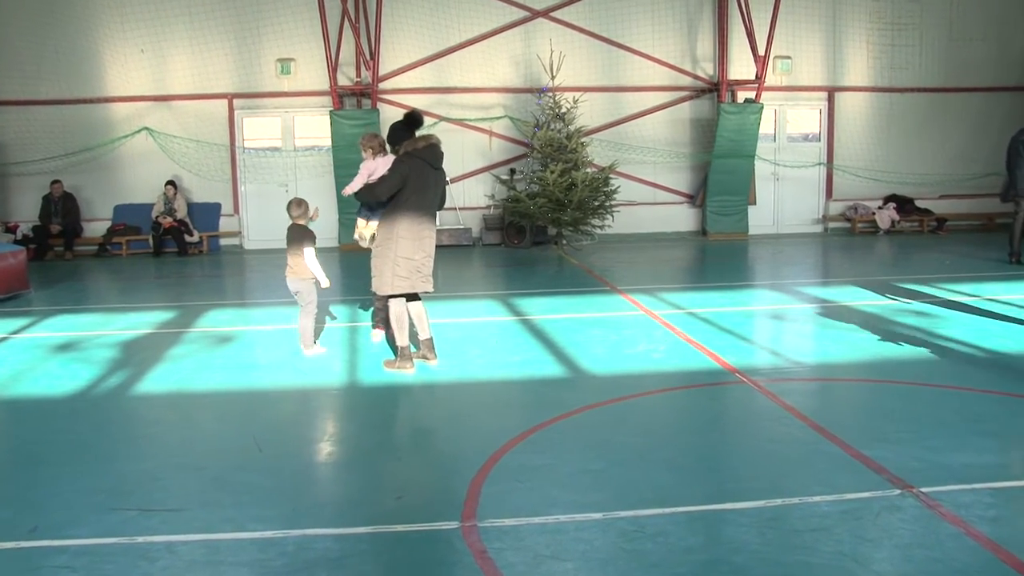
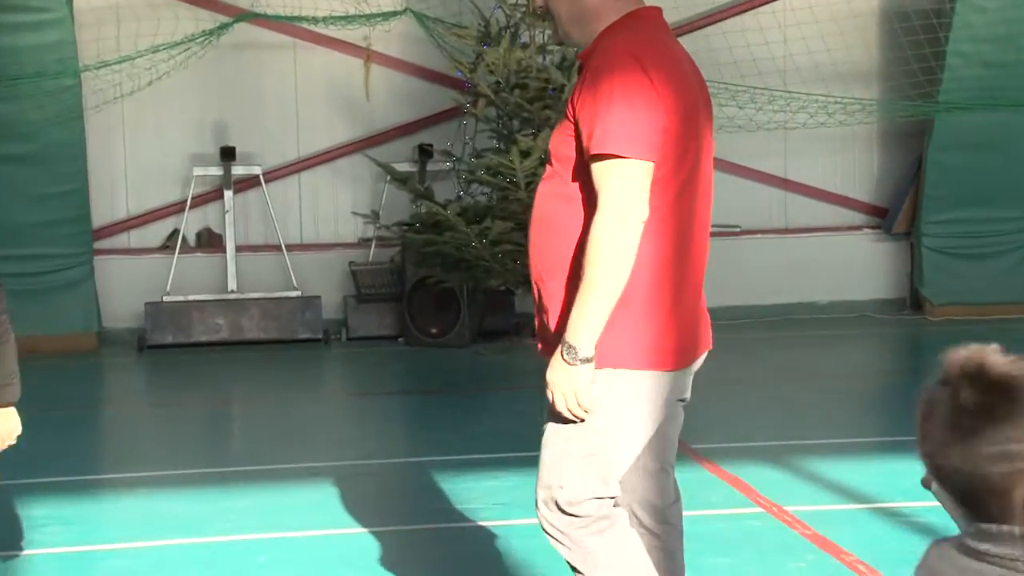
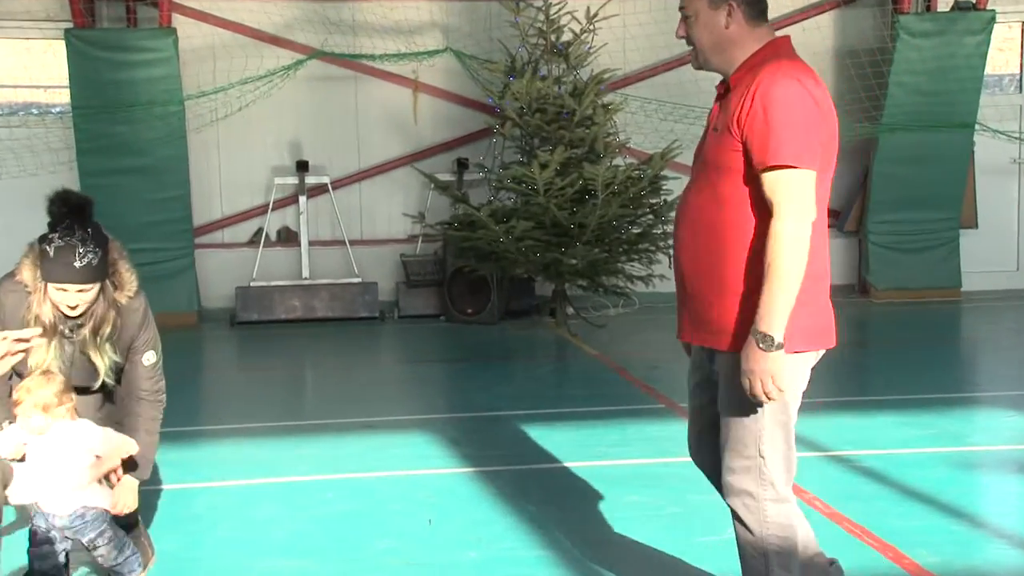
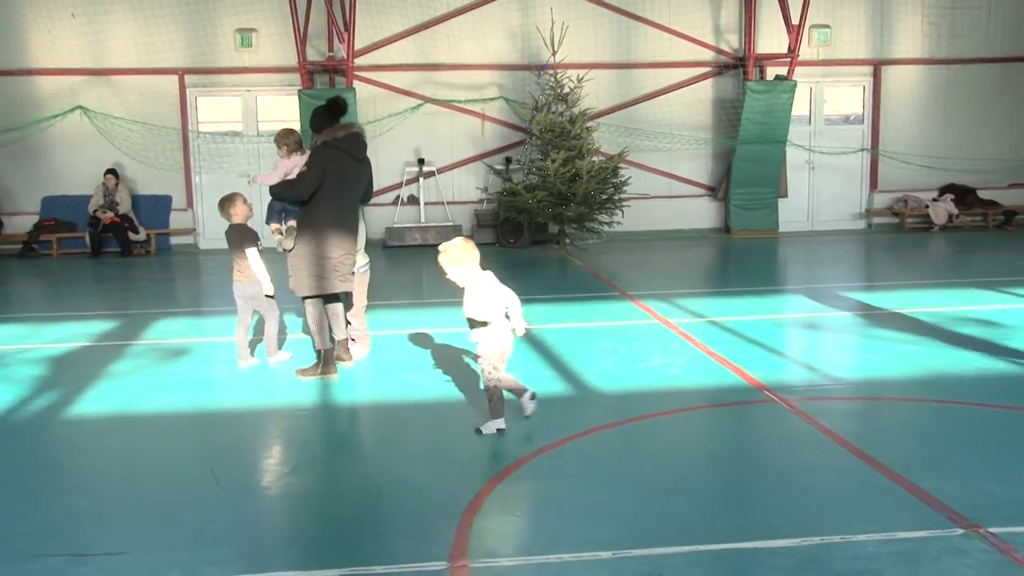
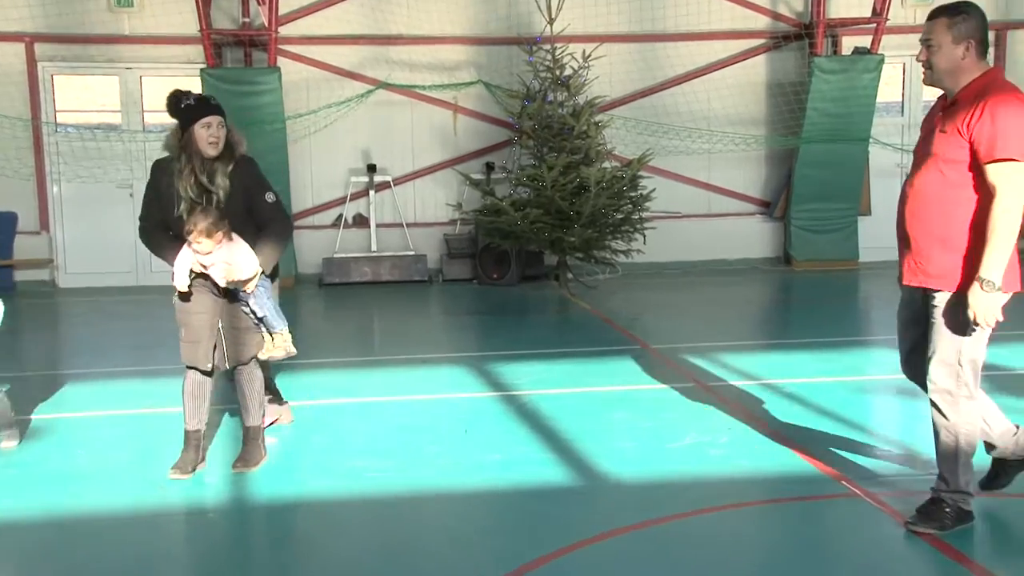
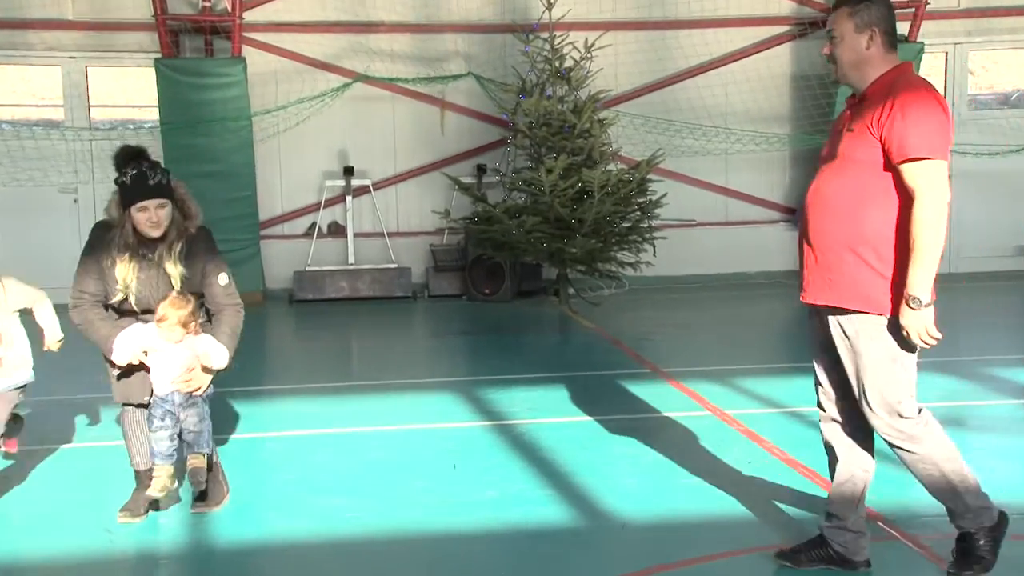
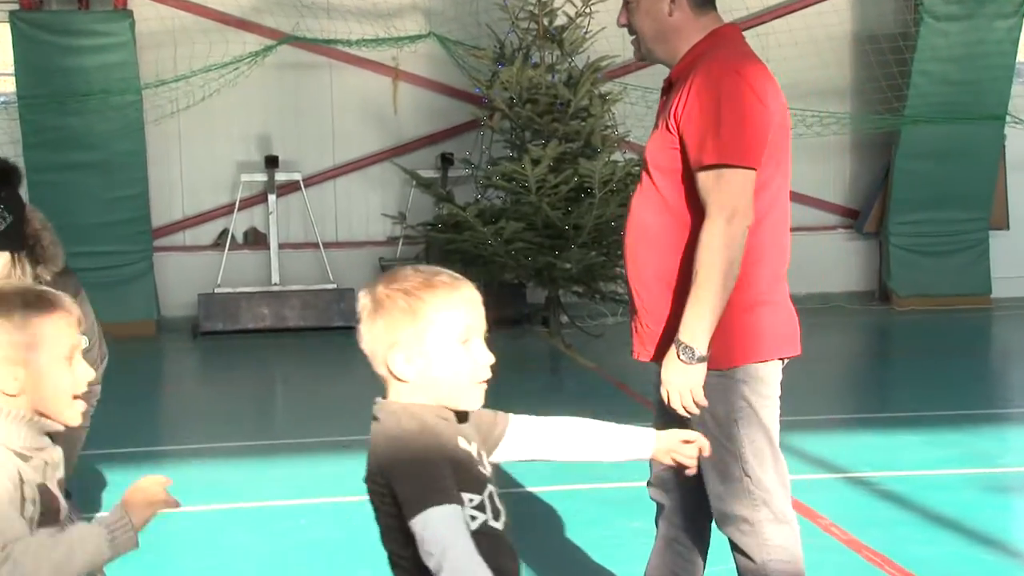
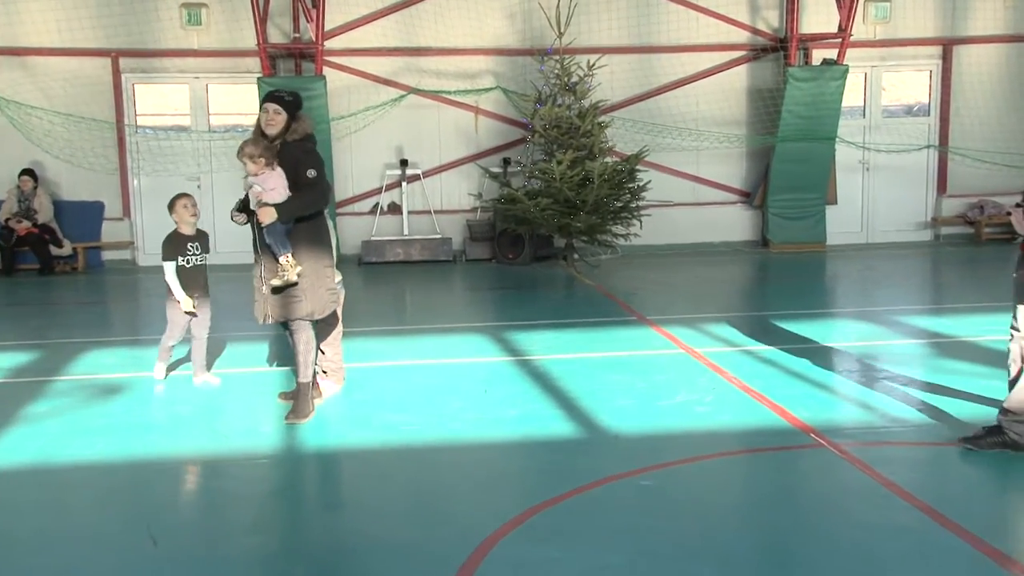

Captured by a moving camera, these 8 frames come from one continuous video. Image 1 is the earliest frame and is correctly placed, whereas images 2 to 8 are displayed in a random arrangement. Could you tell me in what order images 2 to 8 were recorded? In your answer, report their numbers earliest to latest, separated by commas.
4, 8, 5, 6, 3, 7, 2
